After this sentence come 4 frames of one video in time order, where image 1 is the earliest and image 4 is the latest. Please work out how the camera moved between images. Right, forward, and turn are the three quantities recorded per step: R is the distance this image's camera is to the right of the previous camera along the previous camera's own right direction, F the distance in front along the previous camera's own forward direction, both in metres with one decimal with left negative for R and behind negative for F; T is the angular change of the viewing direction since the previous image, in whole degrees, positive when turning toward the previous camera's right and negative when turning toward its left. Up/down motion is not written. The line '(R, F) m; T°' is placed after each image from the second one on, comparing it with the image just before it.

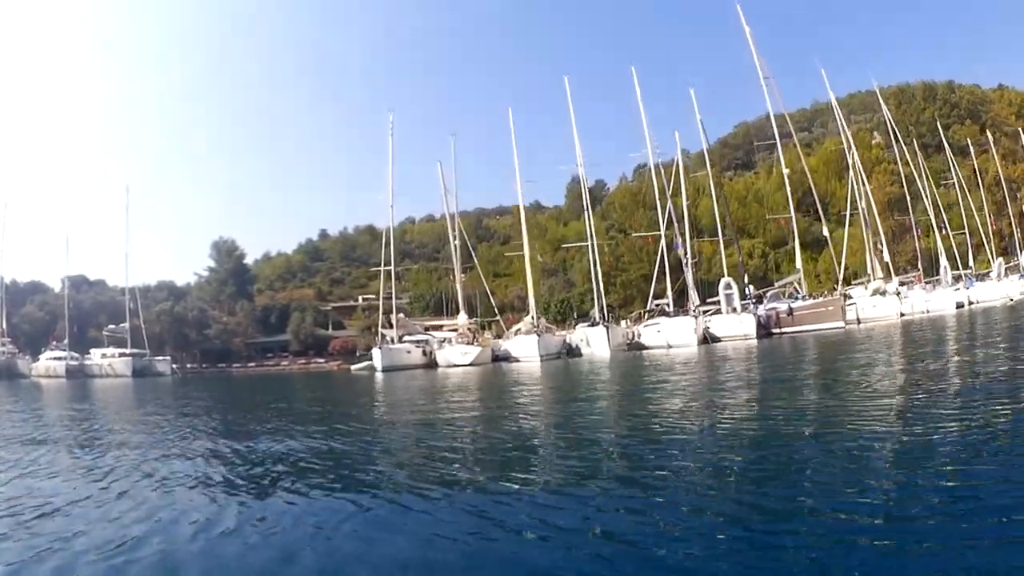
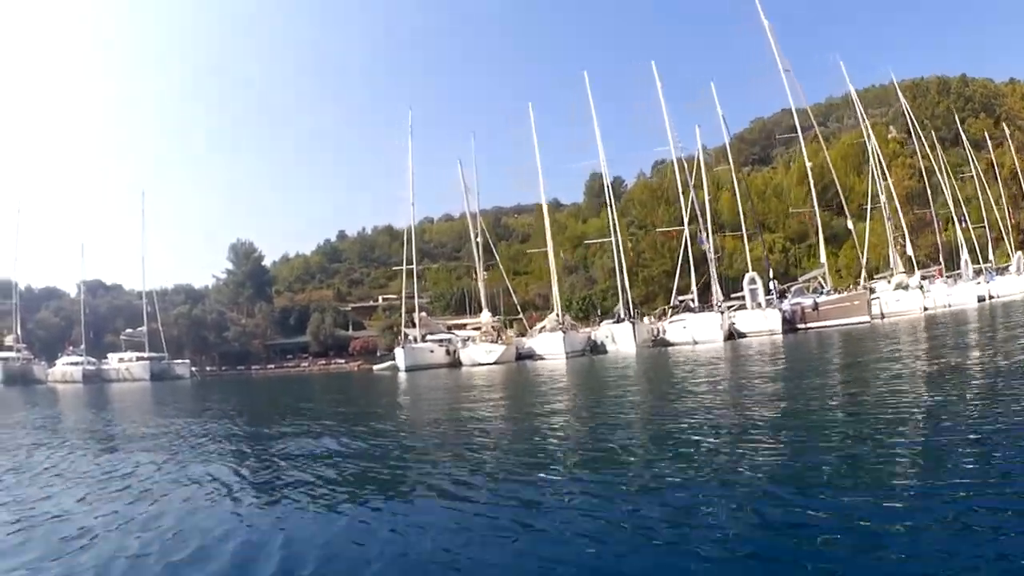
(-0.2, -0.1) m; -1°
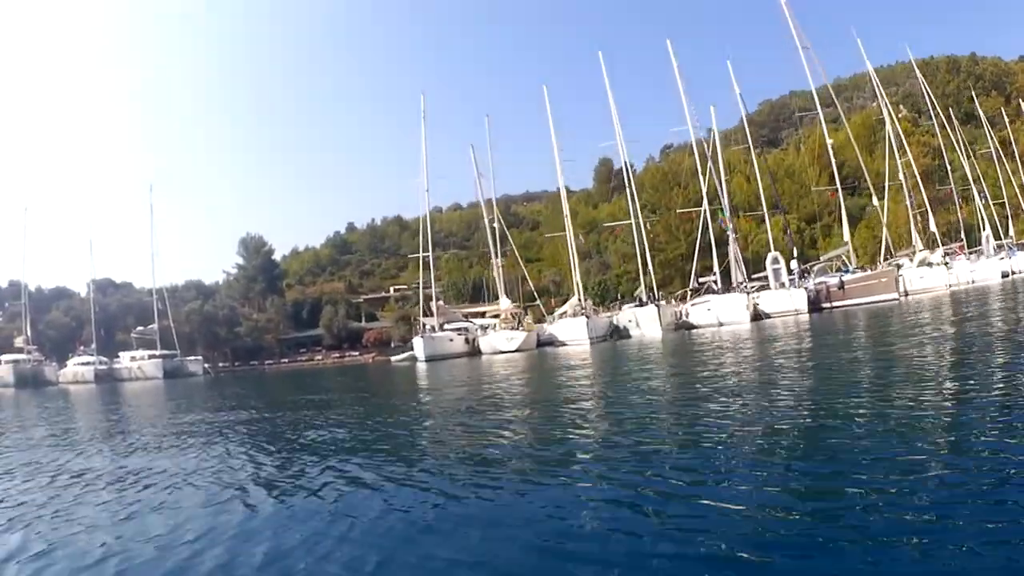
(-0.4, +0.2) m; -1°
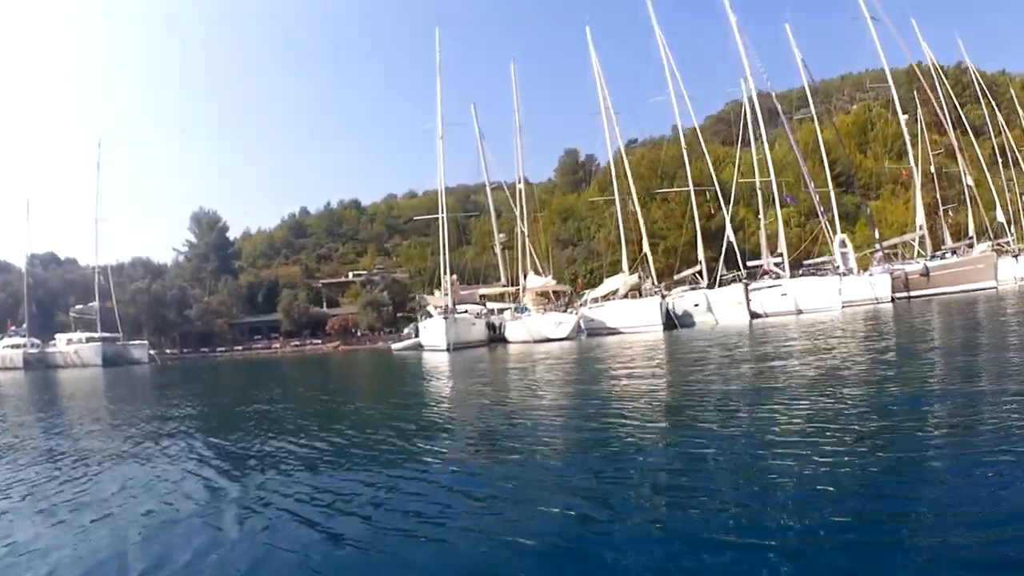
(-2.9, +2.7) m; +3°
